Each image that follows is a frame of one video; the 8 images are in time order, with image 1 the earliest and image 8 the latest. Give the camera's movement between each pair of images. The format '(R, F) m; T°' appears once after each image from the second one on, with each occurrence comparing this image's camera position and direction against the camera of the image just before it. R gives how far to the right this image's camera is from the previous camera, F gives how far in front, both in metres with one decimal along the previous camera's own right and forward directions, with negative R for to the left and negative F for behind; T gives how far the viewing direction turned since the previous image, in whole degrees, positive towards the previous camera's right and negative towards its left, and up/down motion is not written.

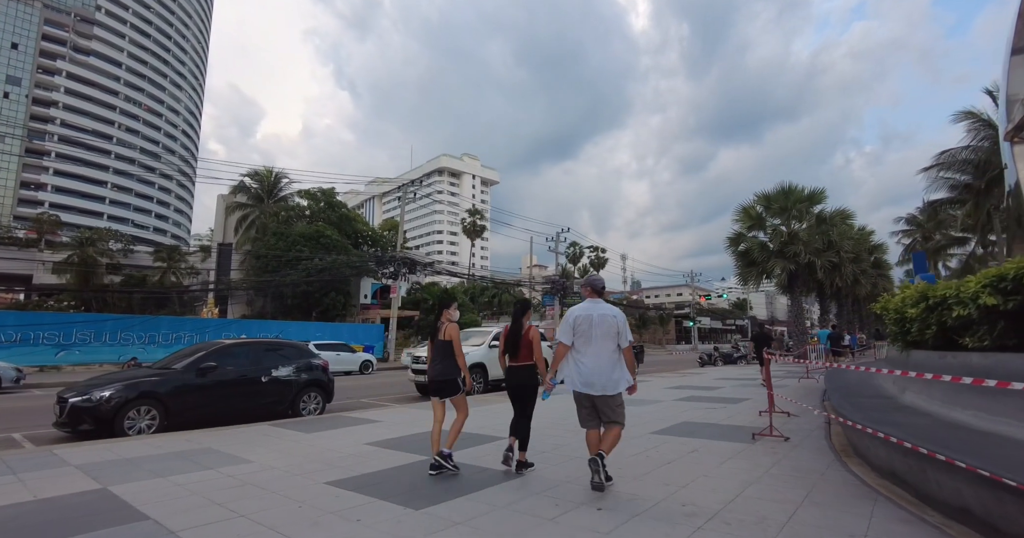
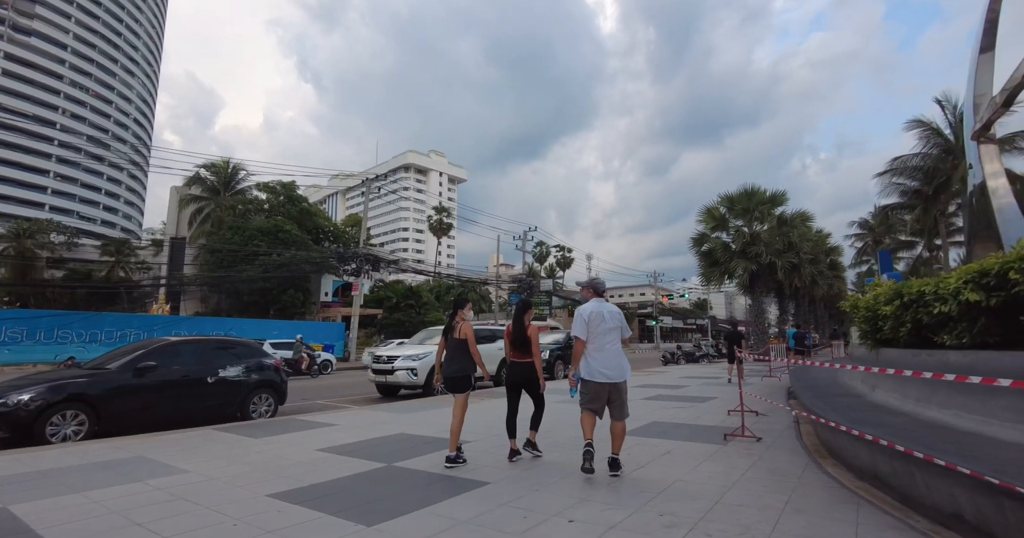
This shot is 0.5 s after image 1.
(0.0, +0.4) m; +4°
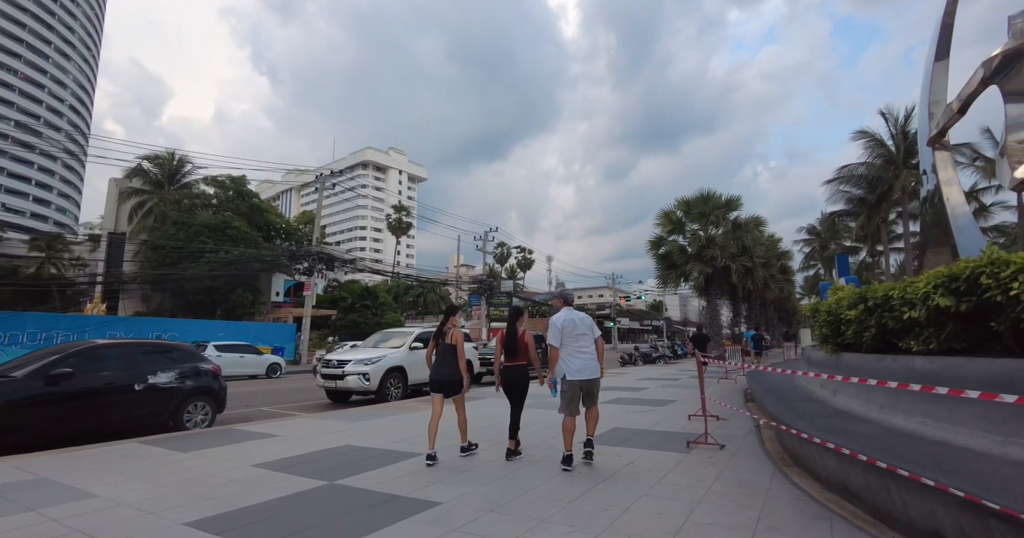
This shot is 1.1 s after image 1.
(0.0, +0.4) m; +5°
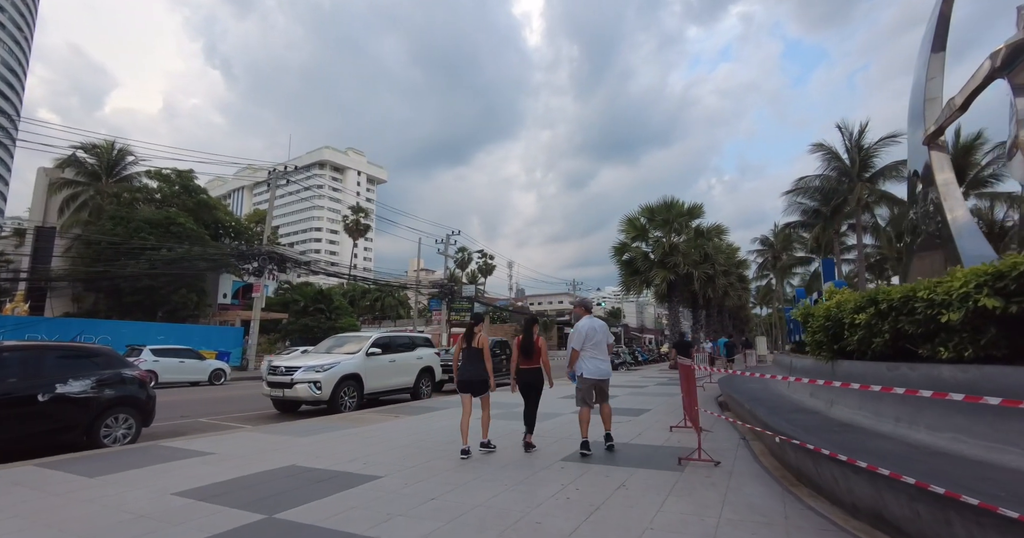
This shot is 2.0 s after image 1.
(-0.2, +0.7) m; +5°
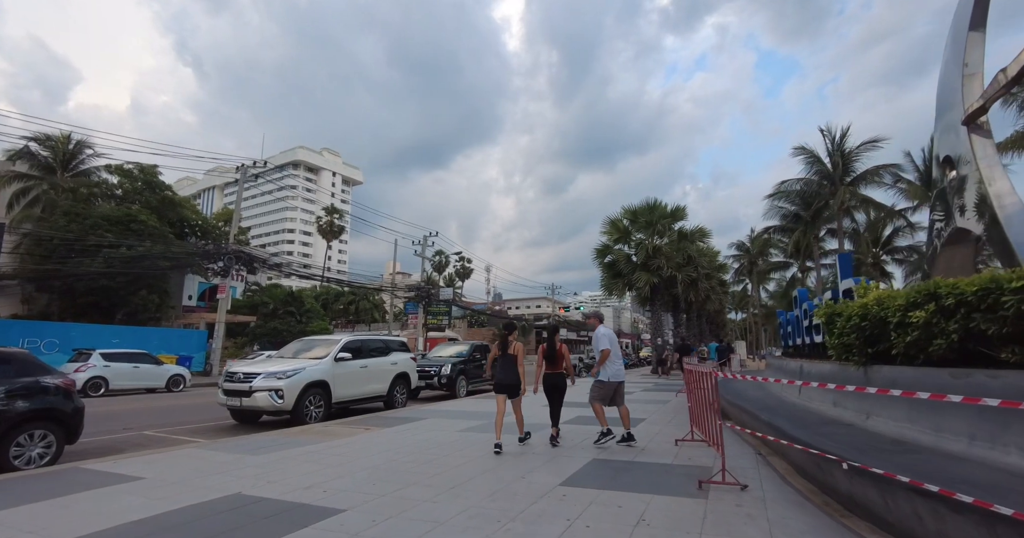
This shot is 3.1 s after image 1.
(-0.1, +0.9) m; +3°
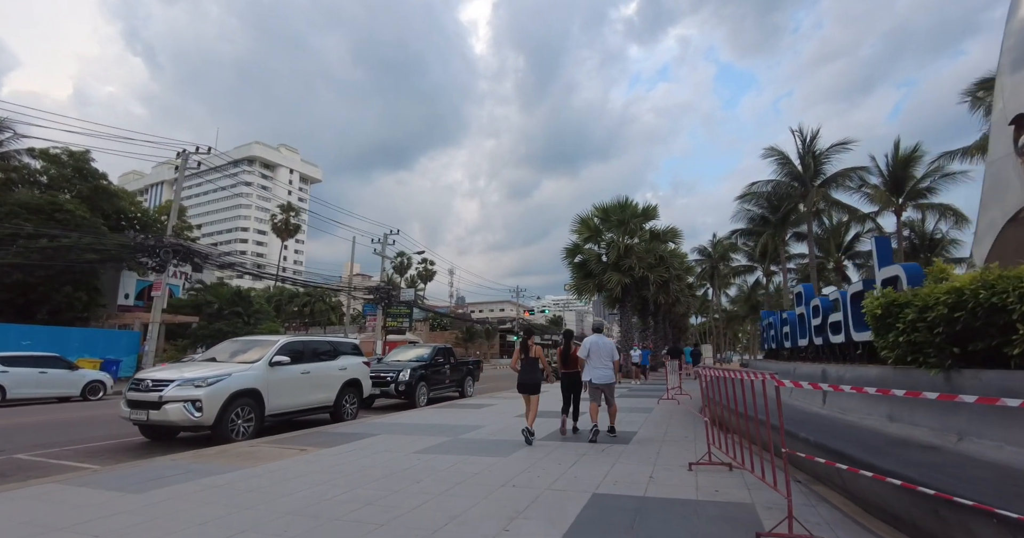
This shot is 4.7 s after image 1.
(-0.1, +1.4) m; +4°
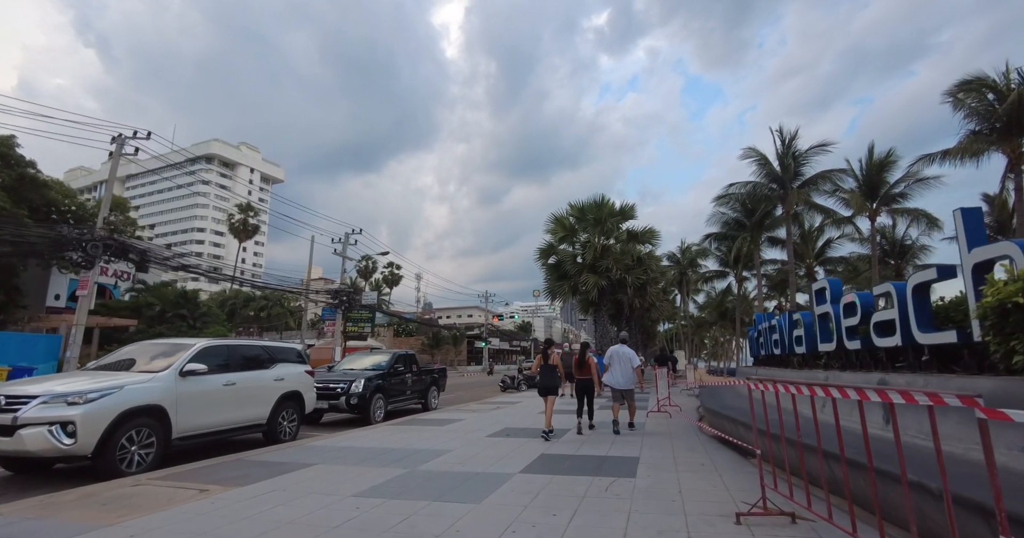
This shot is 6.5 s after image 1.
(-0.1, +1.6) m; +4°
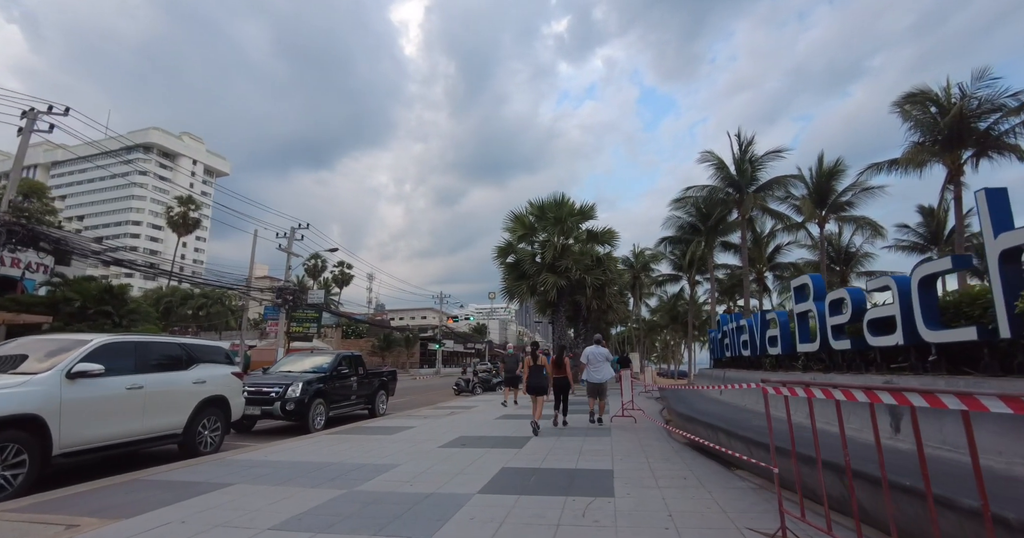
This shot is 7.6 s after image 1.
(-0.1, +0.9) m; +5°
